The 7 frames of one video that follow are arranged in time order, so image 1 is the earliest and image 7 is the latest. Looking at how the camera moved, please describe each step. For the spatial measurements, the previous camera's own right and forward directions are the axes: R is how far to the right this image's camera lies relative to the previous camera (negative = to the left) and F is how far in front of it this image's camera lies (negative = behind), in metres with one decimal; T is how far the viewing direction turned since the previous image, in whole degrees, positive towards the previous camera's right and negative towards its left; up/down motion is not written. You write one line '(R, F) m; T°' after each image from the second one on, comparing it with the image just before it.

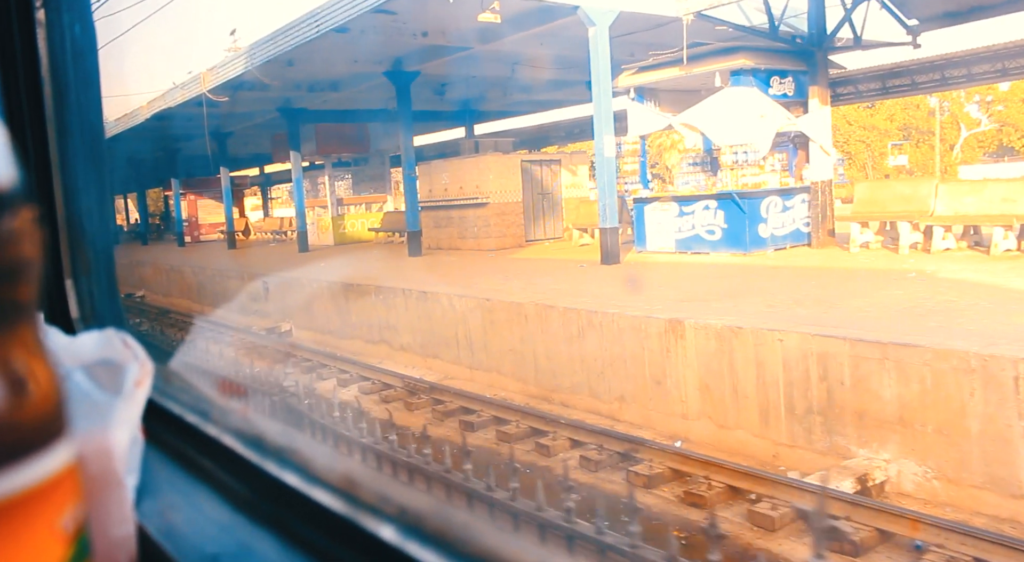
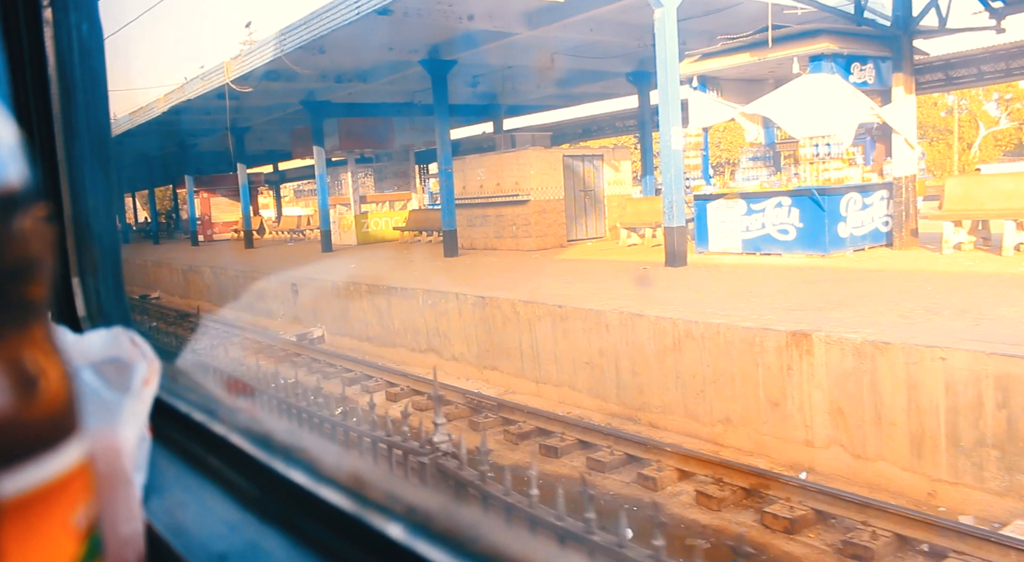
(-0.7, +1.0) m; 0°
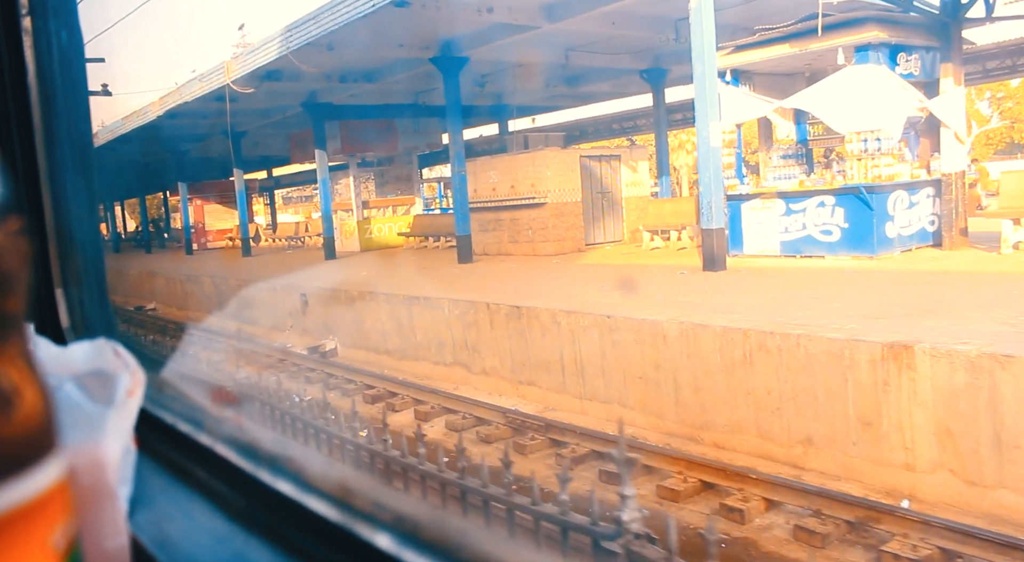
(-0.5, +0.7) m; +1°
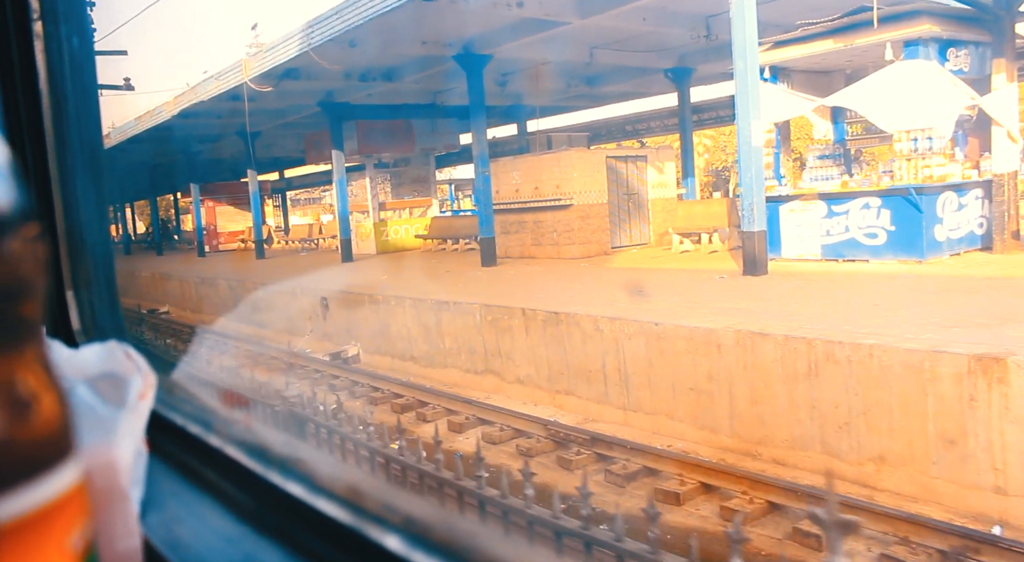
(-0.3, +0.4) m; 0°
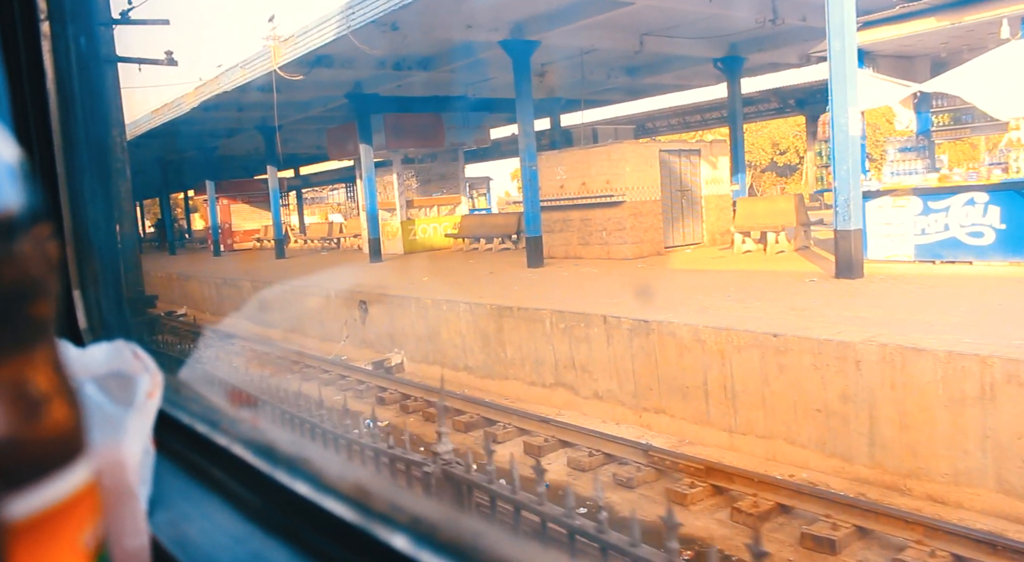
(-0.7, +1.0) m; 0°
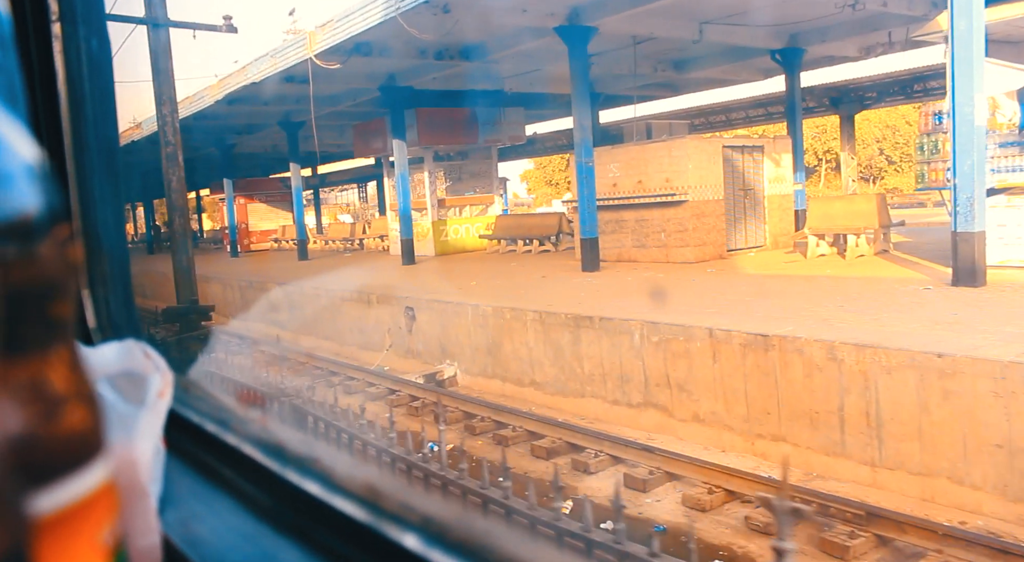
(-0.7, +1.0) m; 0°
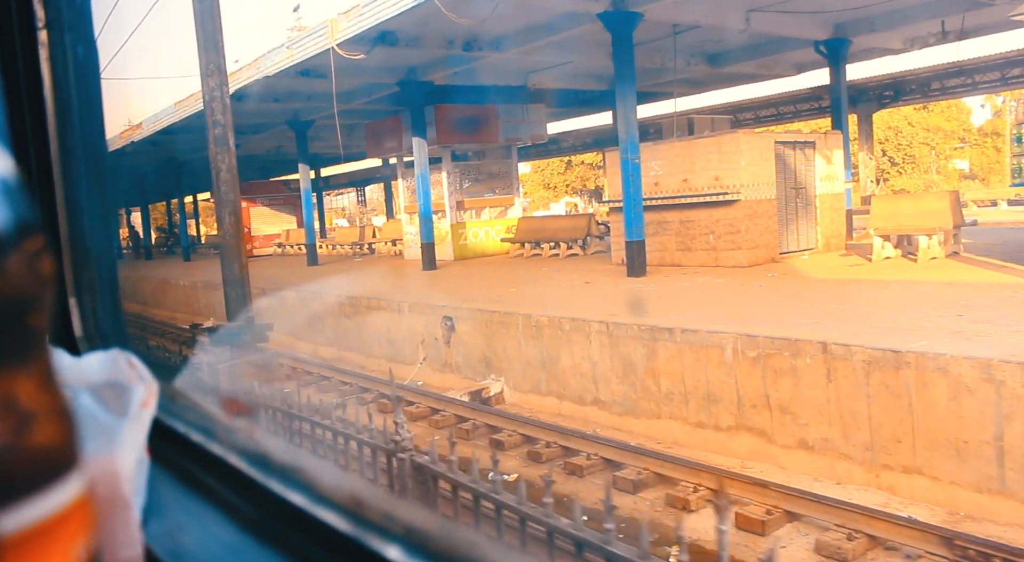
(-0.6, +0.9) m; 0°
